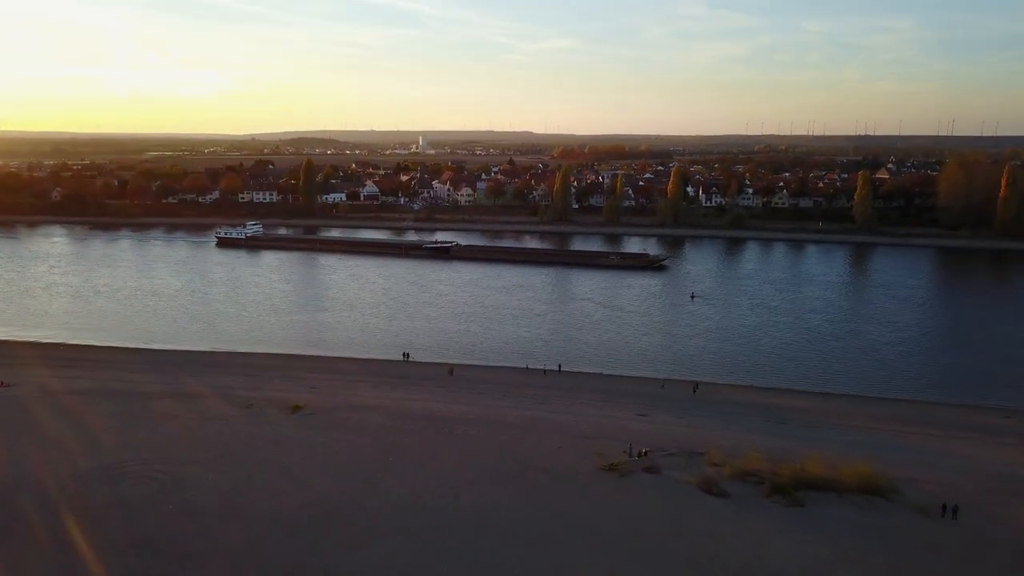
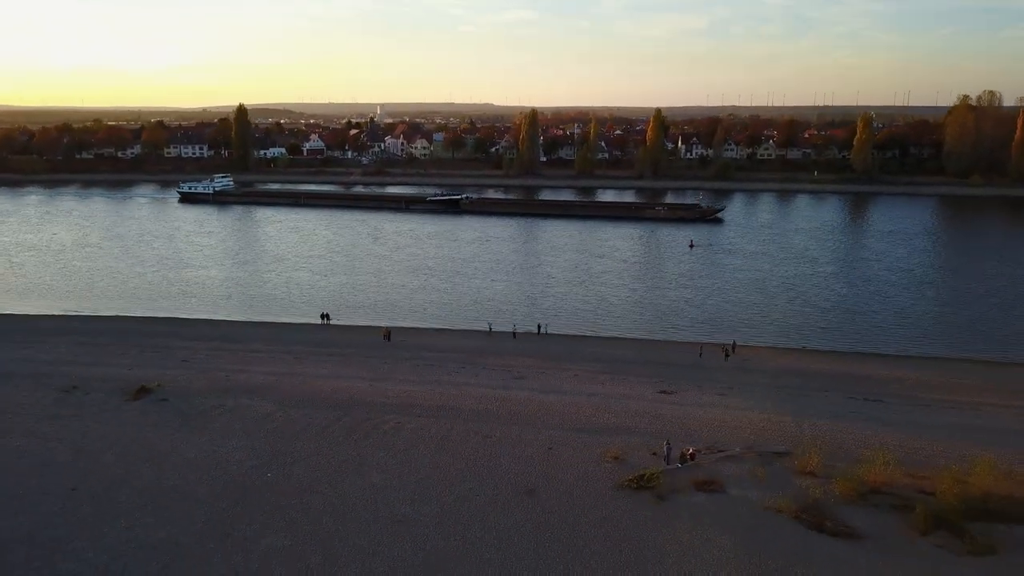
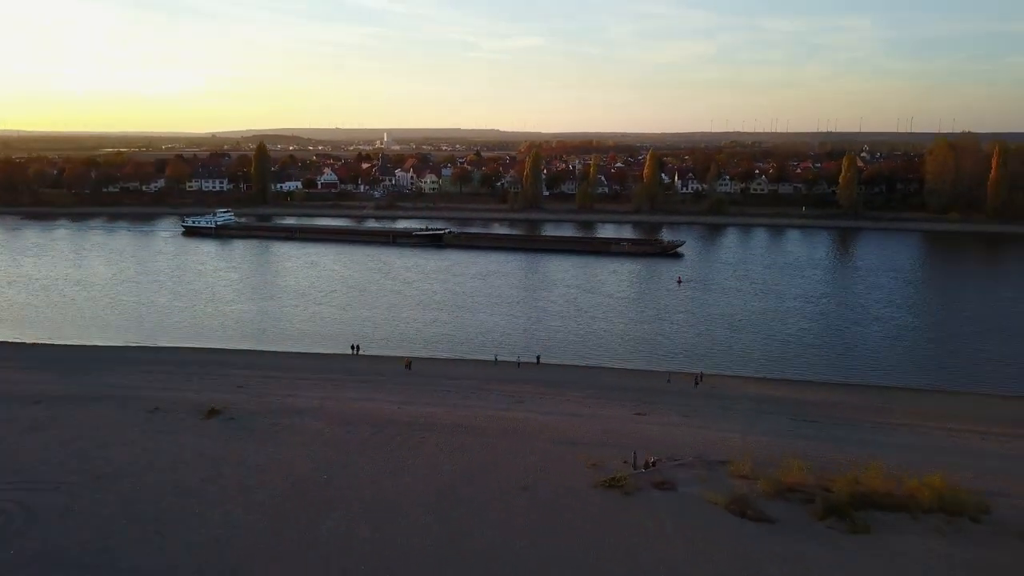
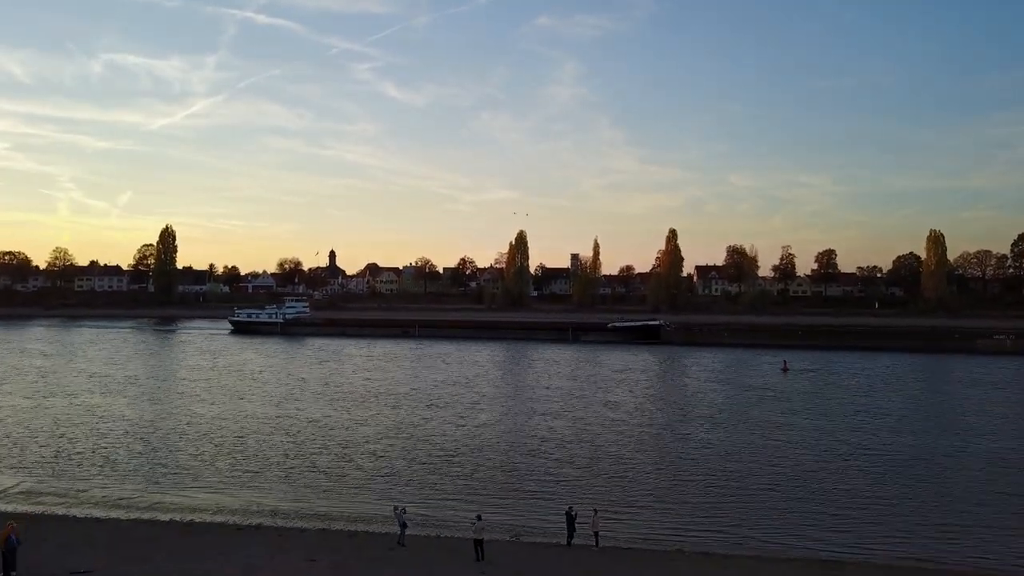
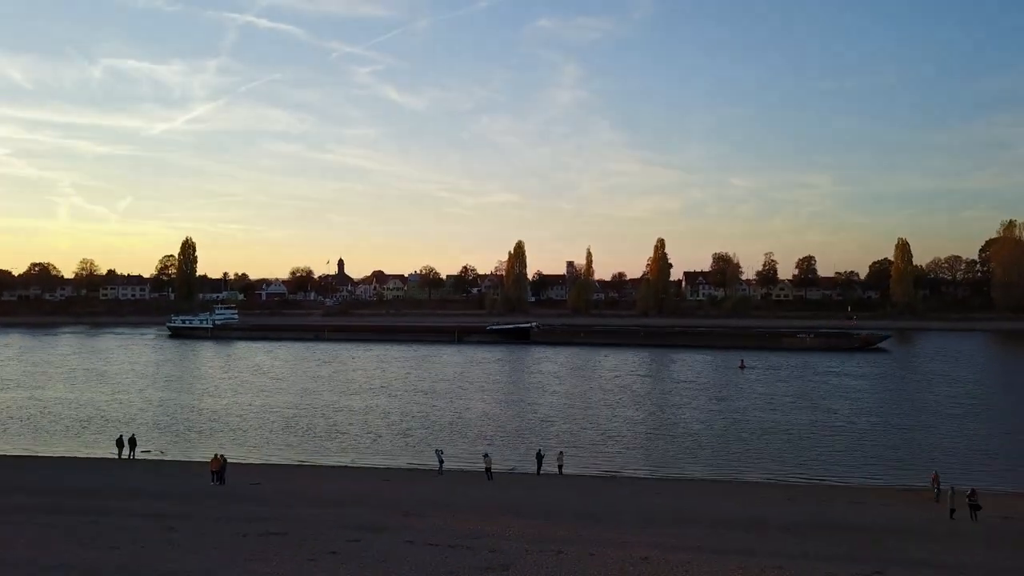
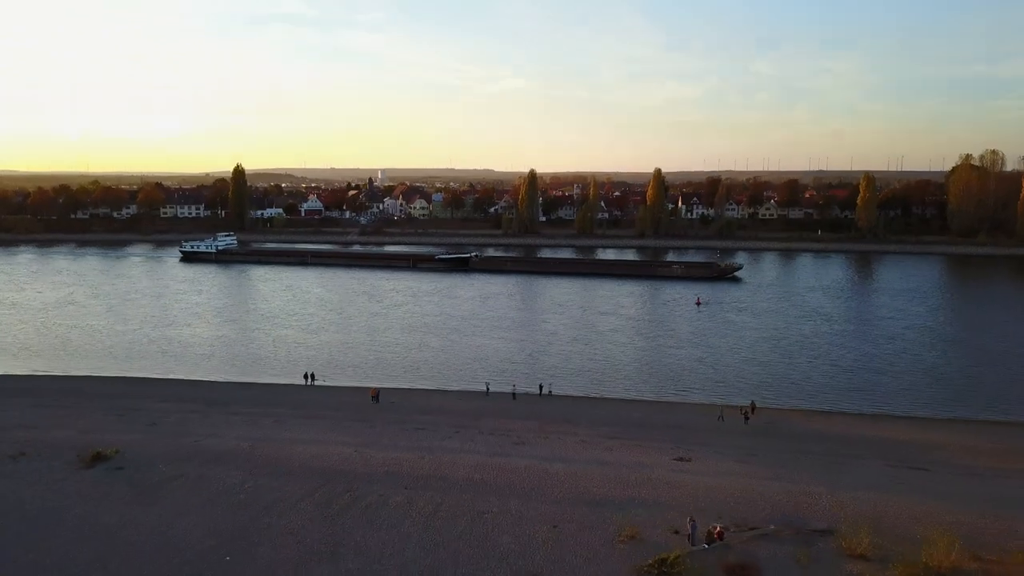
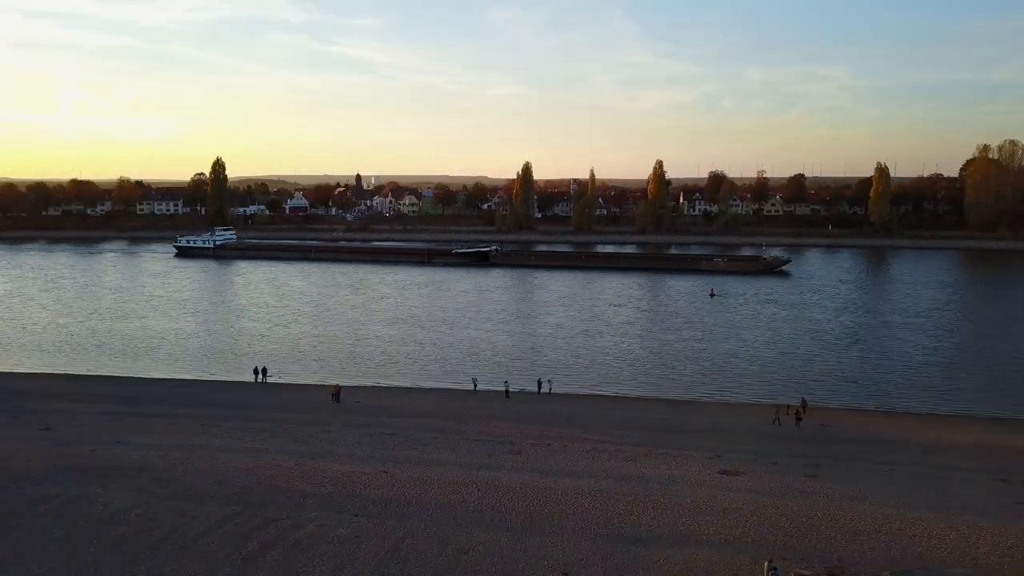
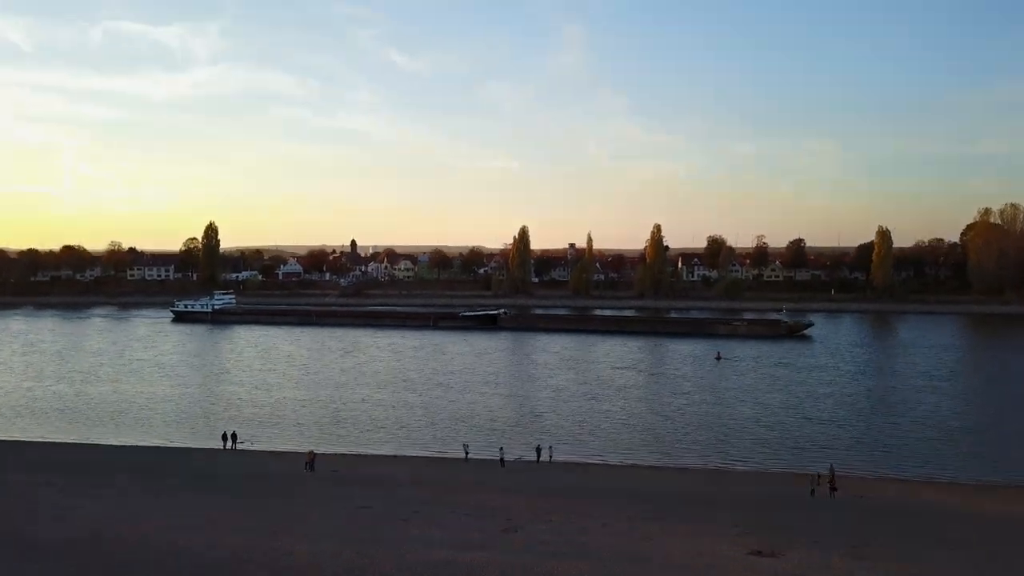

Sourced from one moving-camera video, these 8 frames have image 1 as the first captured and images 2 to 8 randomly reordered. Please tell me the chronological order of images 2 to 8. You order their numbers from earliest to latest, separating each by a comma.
3, 2, 6, 7, 8, 5, 4
